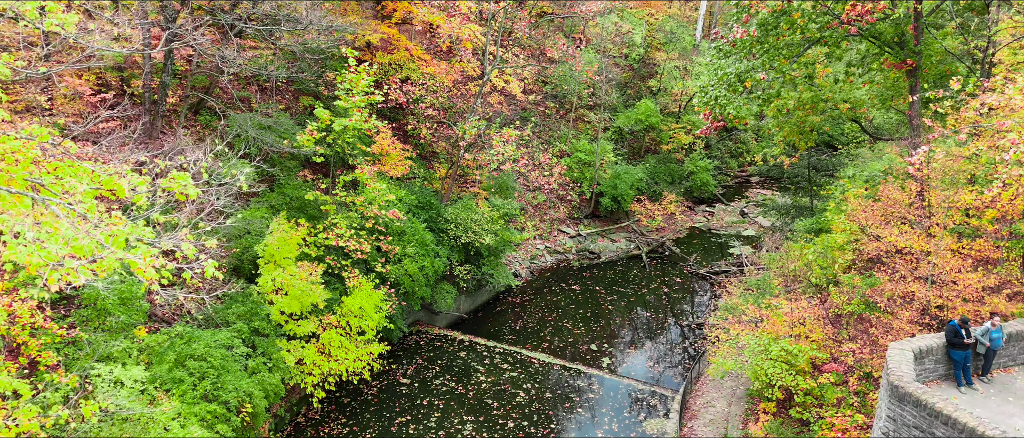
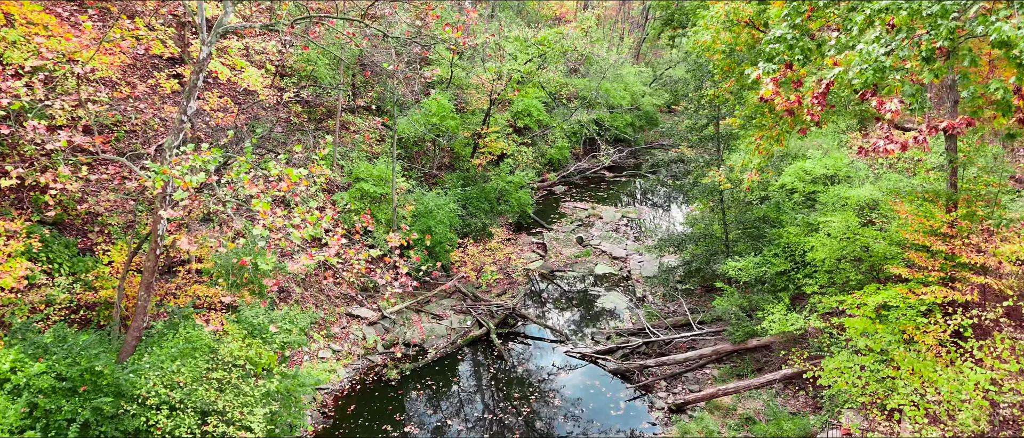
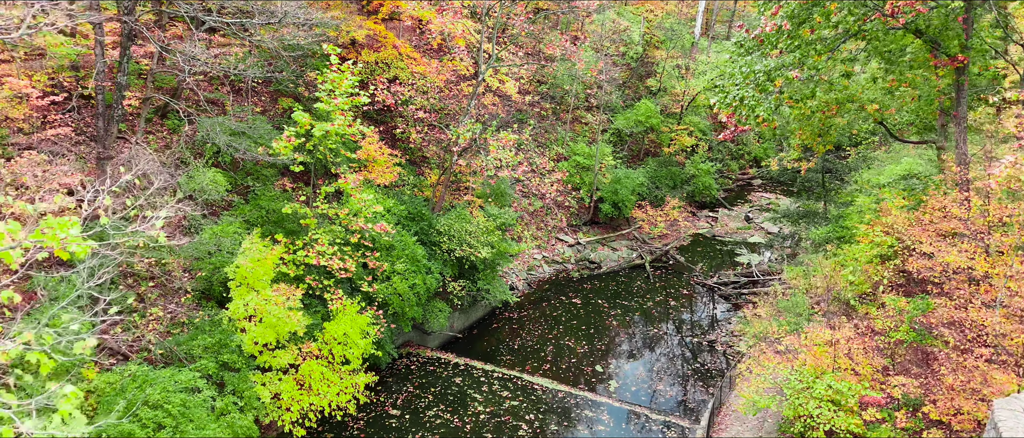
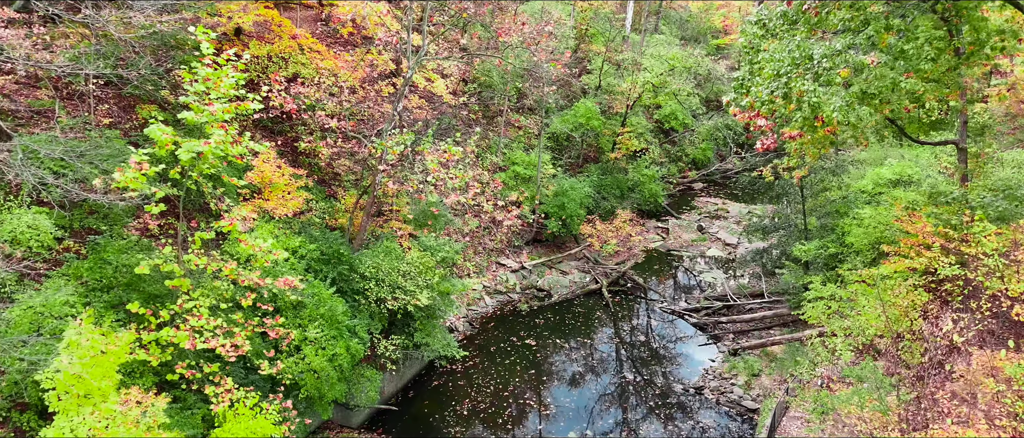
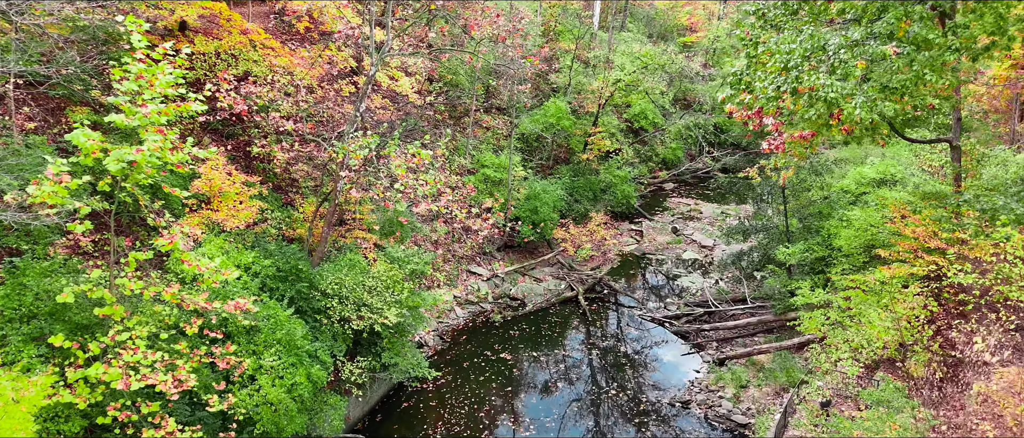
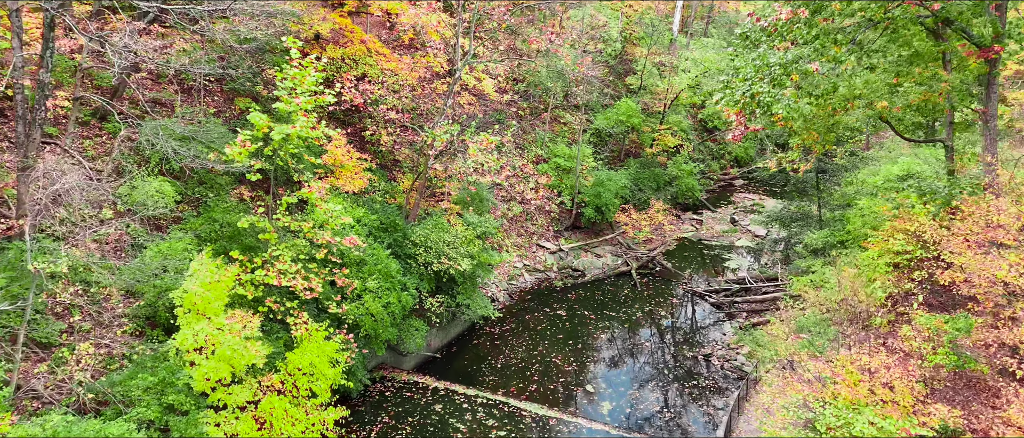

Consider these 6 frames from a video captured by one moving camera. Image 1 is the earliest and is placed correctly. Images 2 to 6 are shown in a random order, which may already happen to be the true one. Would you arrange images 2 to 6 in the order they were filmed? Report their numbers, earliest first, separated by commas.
3, 6, 4, 5, 2
